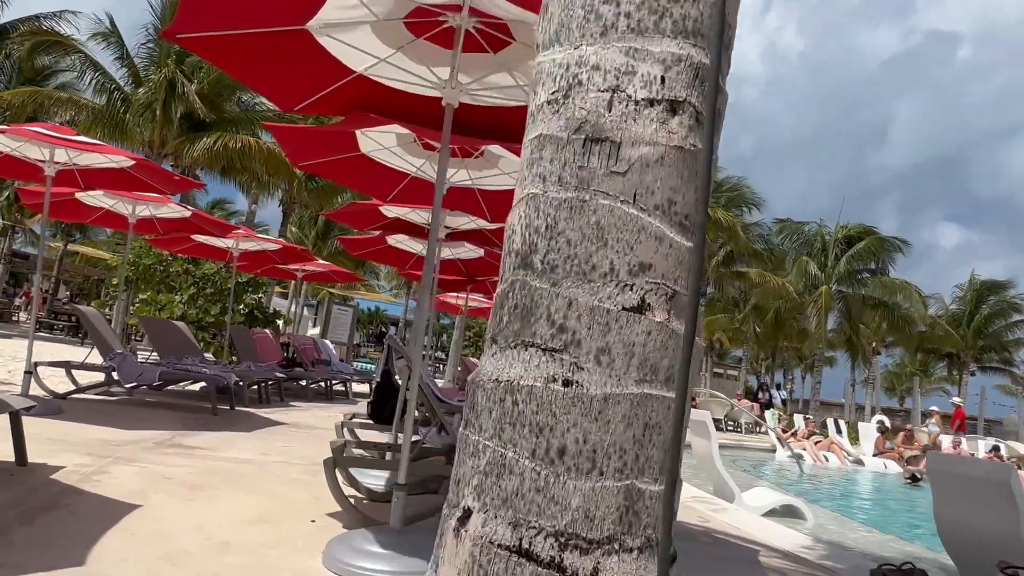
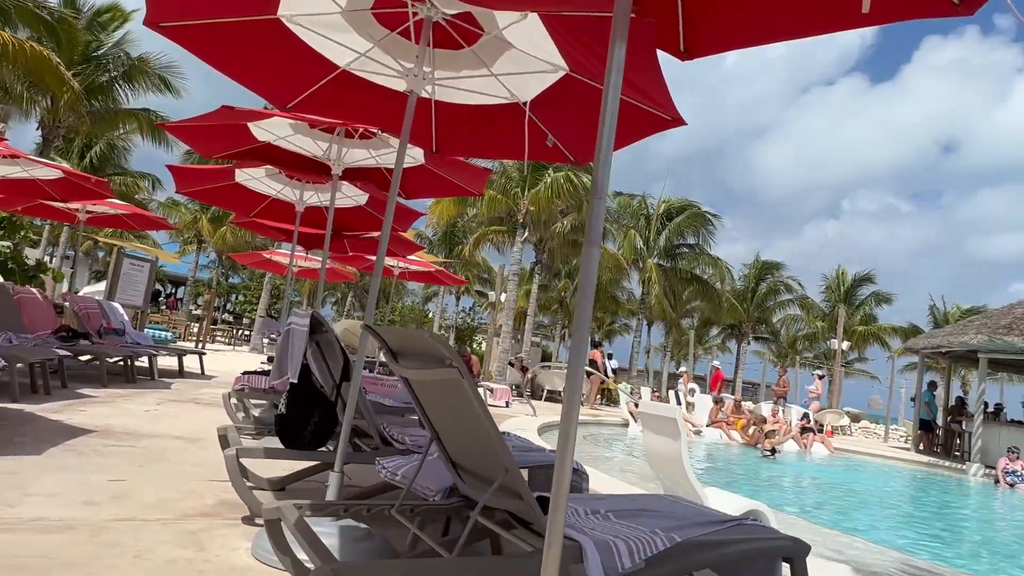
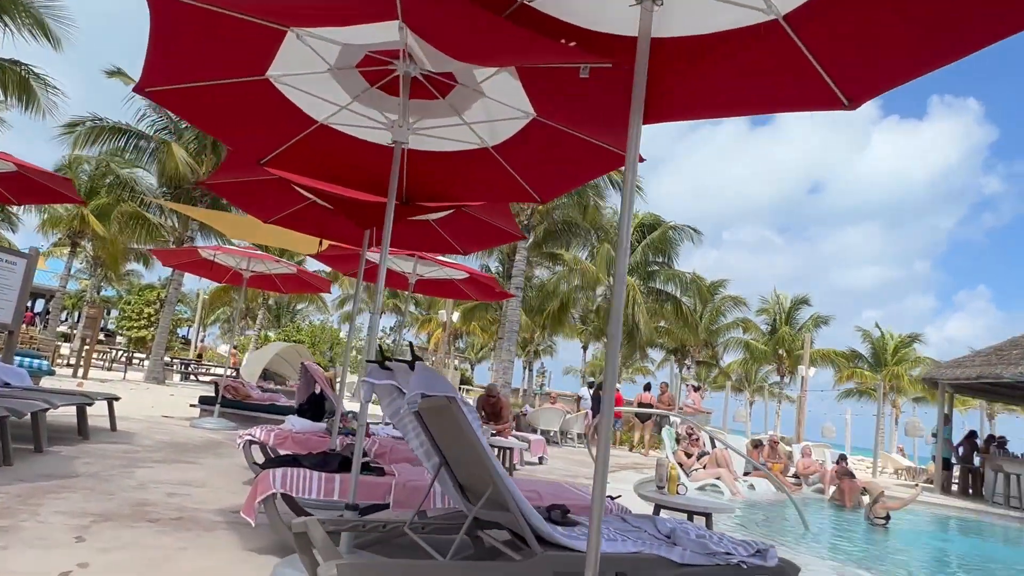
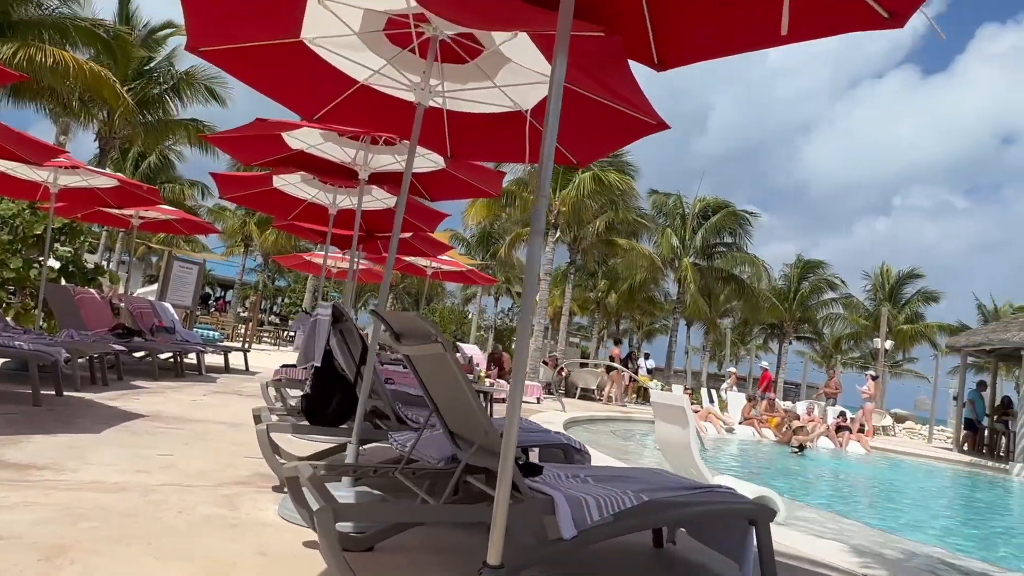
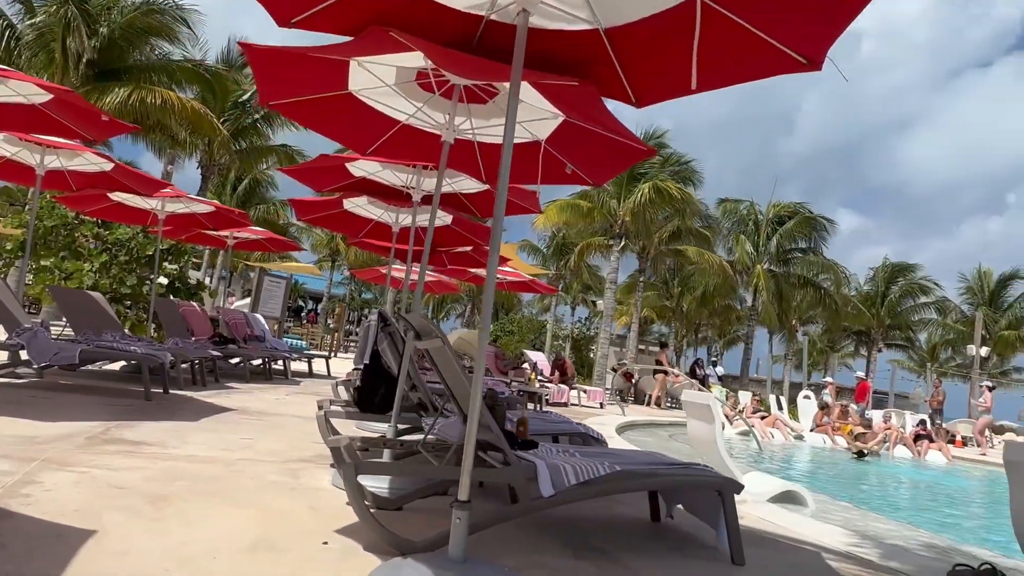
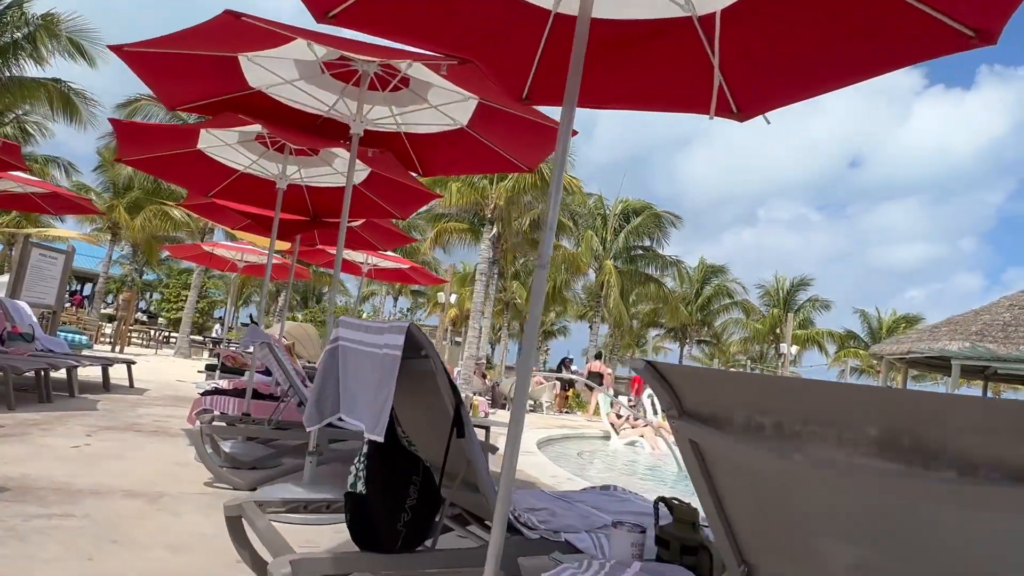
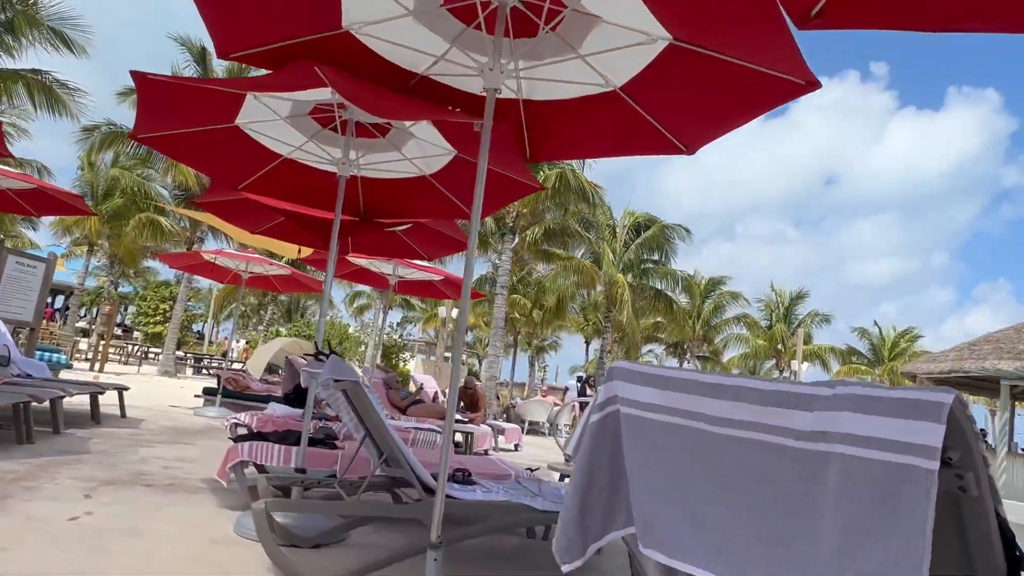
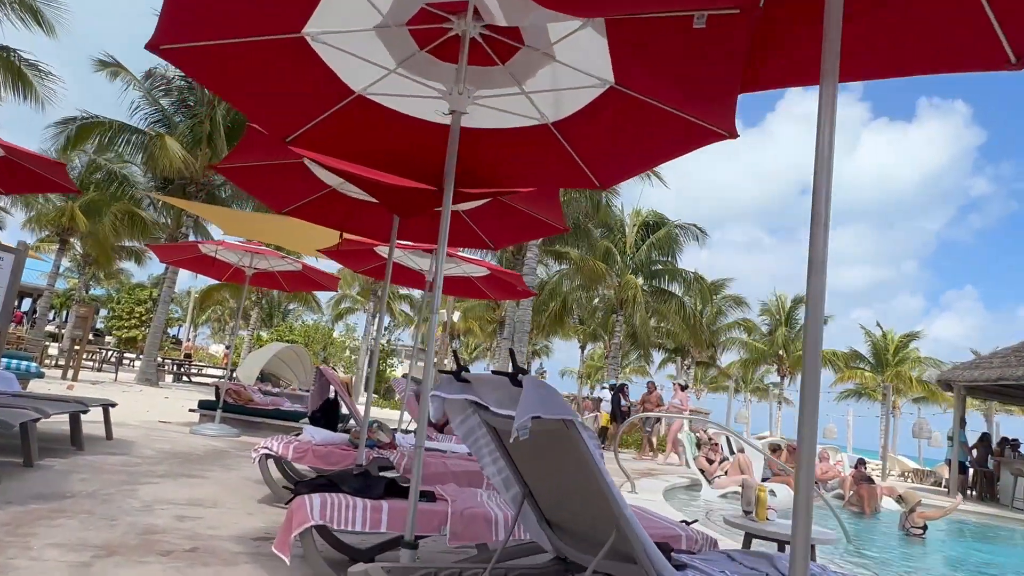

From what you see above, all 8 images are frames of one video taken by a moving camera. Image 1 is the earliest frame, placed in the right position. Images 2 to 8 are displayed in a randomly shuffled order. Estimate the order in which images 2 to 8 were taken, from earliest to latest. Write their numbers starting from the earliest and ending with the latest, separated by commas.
5, 4, 2, 6, 7, 3, 8
